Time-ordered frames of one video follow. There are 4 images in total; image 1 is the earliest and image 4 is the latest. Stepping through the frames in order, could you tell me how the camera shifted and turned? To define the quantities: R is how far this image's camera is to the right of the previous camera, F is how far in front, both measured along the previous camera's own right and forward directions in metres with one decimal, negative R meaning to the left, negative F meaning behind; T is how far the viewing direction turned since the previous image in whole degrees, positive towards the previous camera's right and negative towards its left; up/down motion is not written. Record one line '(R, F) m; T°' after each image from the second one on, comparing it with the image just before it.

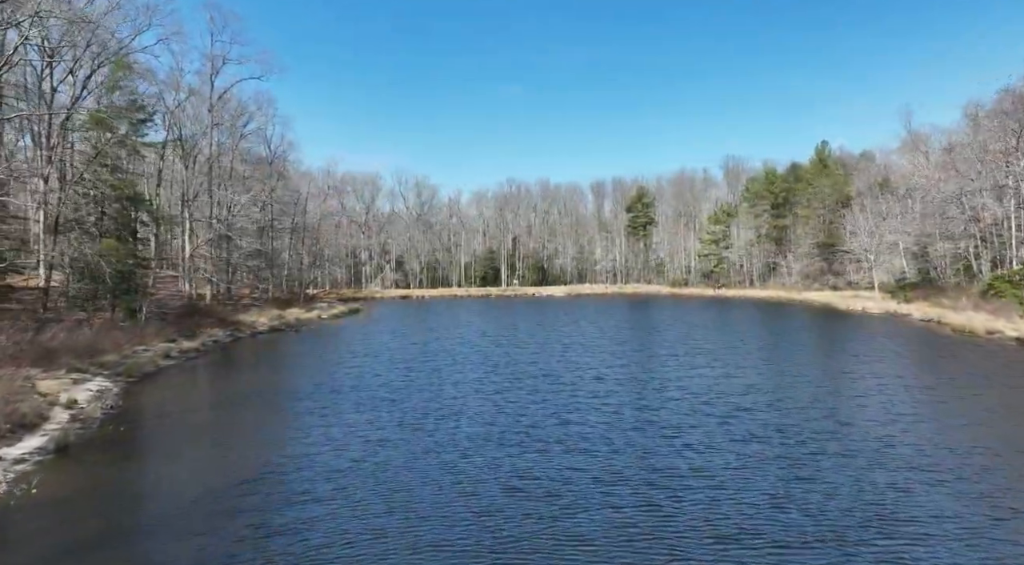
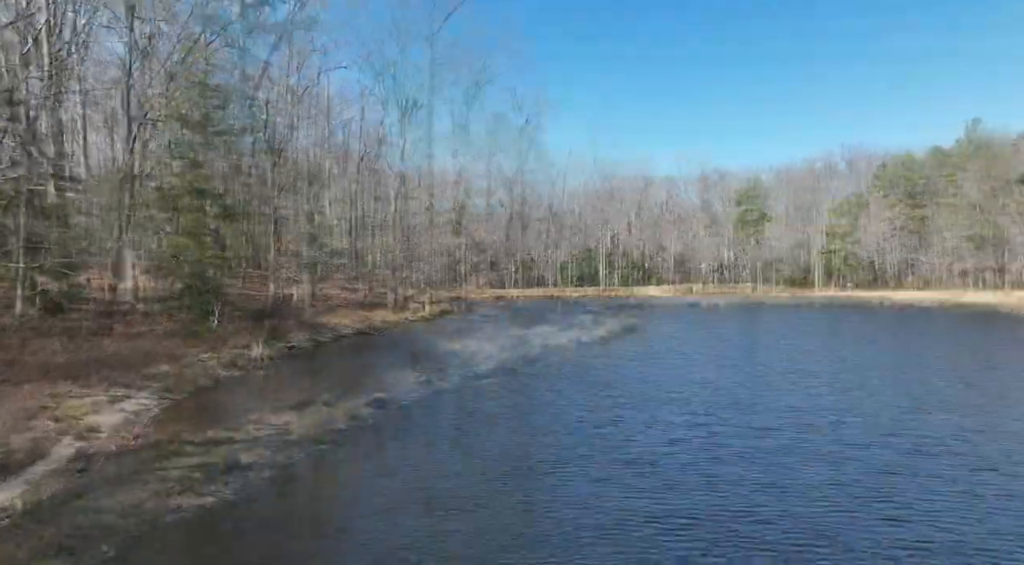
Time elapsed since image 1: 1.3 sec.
(-0.5, +4.6) m; -8°
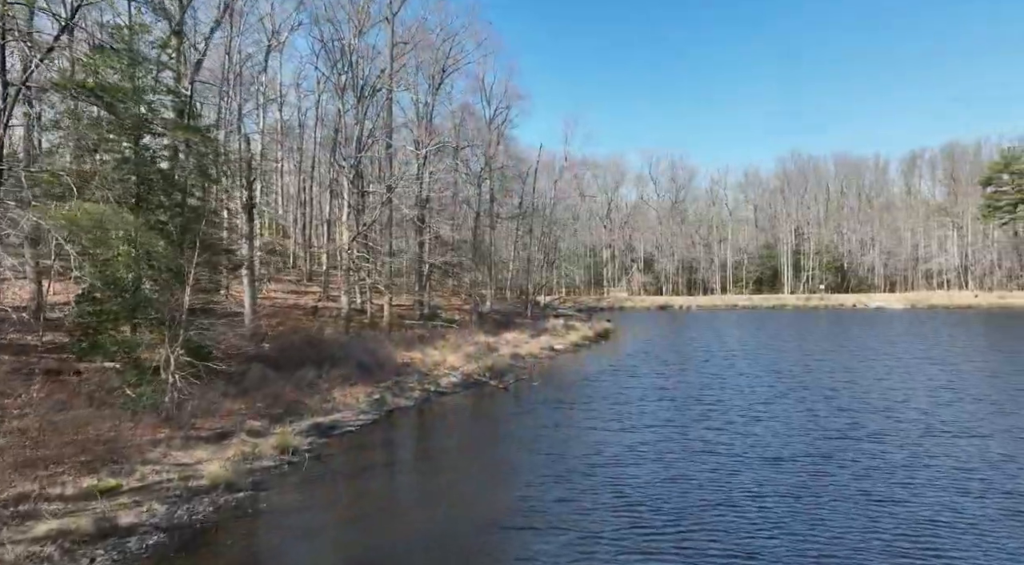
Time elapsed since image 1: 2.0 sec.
(+0.2, +2.0) m; +2°
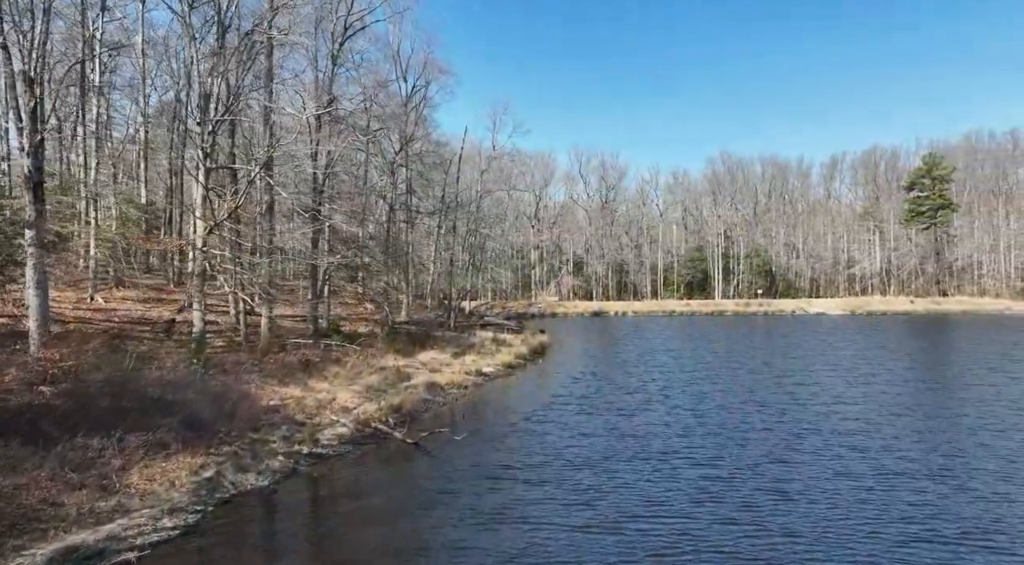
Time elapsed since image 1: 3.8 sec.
(+0.2, +4.9) m; +6°
